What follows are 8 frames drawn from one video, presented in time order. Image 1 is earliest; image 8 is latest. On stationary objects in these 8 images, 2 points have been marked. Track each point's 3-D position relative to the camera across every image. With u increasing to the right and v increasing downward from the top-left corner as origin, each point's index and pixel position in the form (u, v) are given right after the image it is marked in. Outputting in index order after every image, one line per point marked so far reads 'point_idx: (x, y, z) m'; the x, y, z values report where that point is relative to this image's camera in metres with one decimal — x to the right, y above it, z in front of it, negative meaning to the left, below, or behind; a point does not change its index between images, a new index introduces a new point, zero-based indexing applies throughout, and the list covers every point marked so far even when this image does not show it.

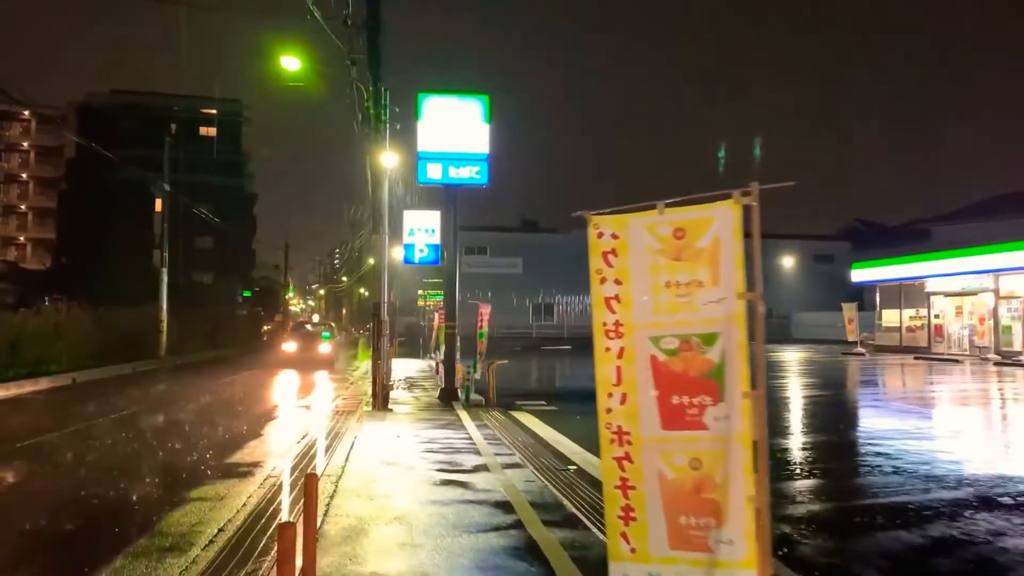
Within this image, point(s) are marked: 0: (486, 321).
0: (-0.5, -0.7, +18.2) m
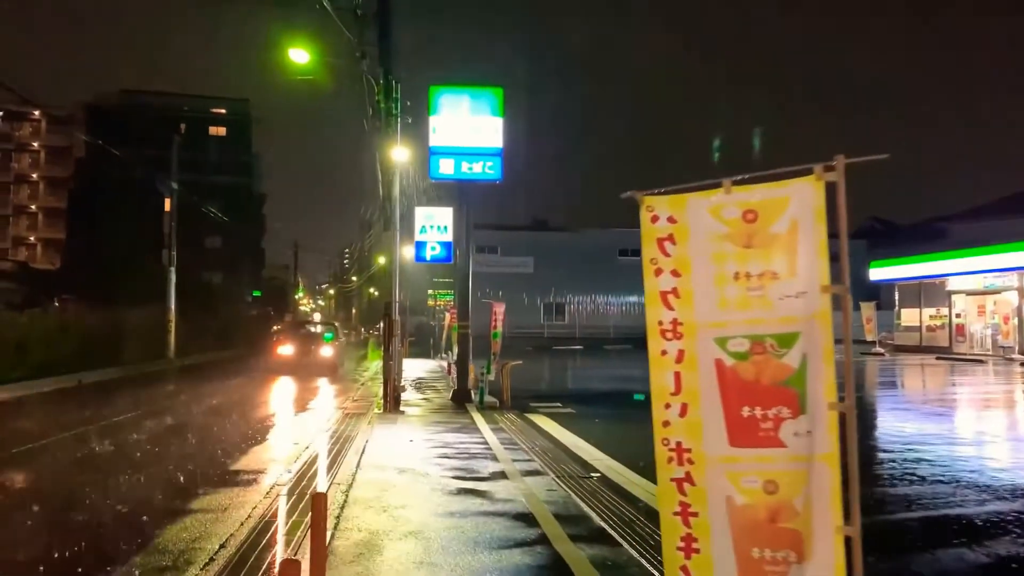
0: (-0.2, -0.7, +17.7) m
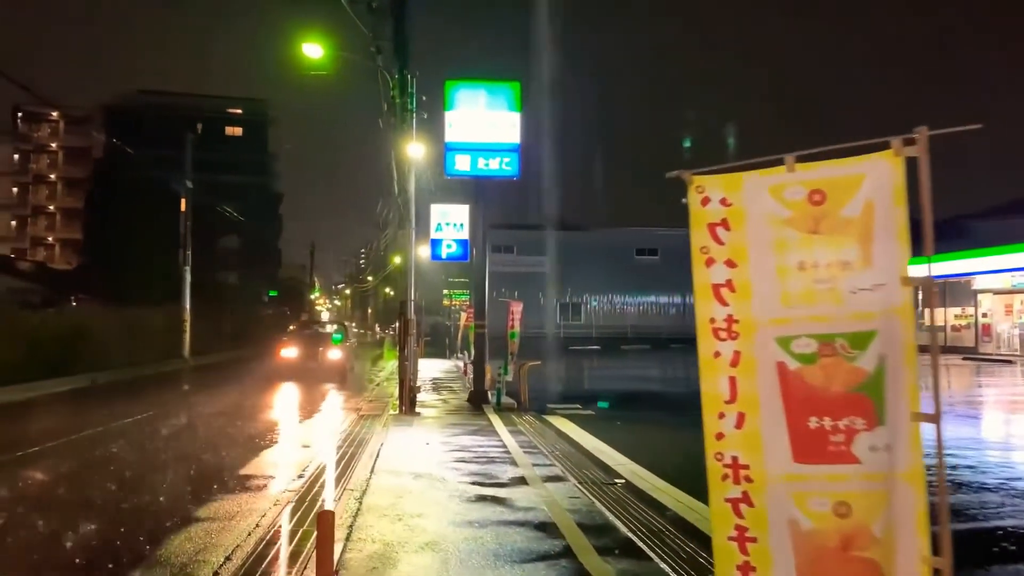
0: (+0.1, -0.6, +17.3) m
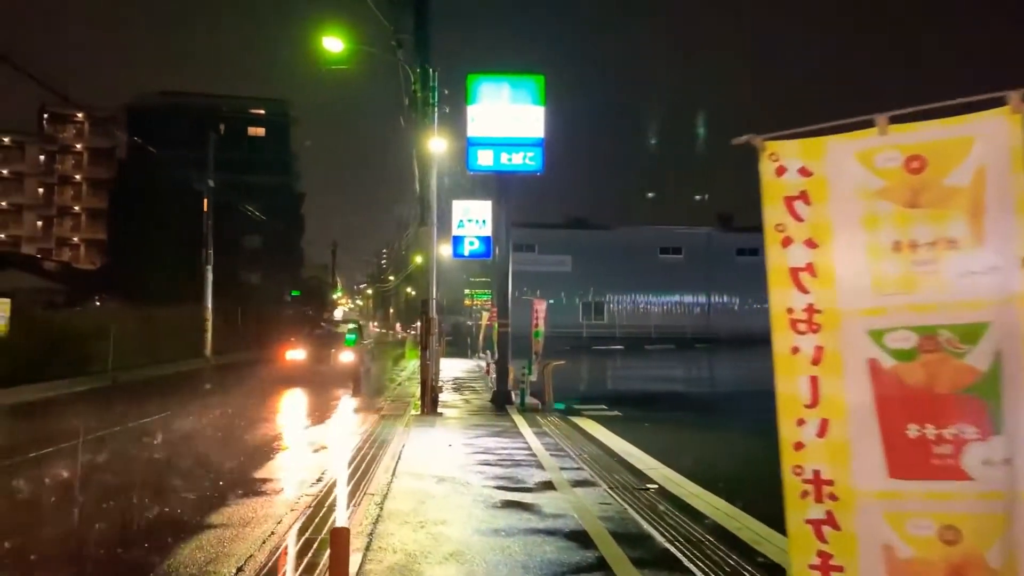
0: (+0.6, -0.6, +16.9) m
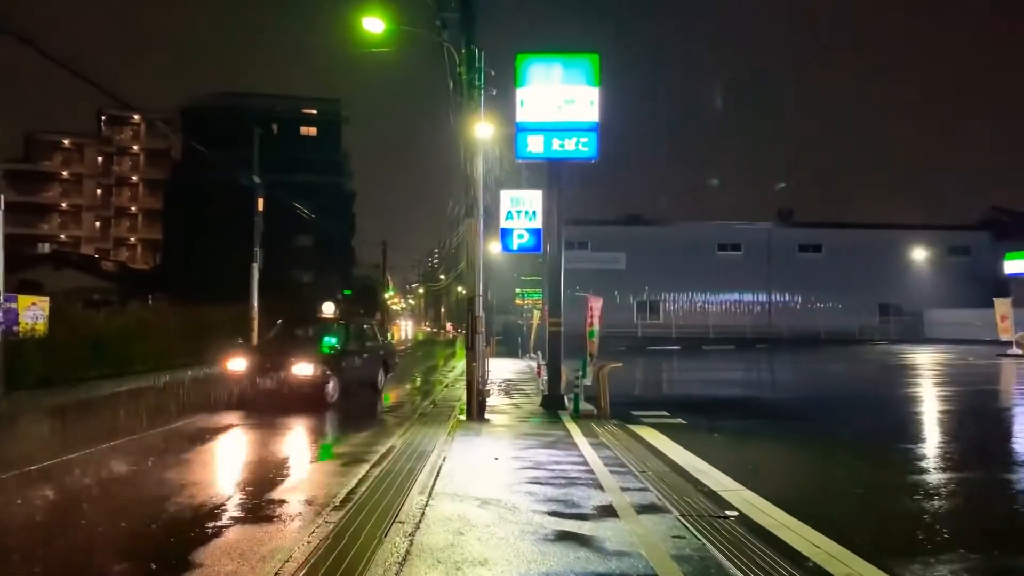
0: (+1.5, -0.5, +15.7) m
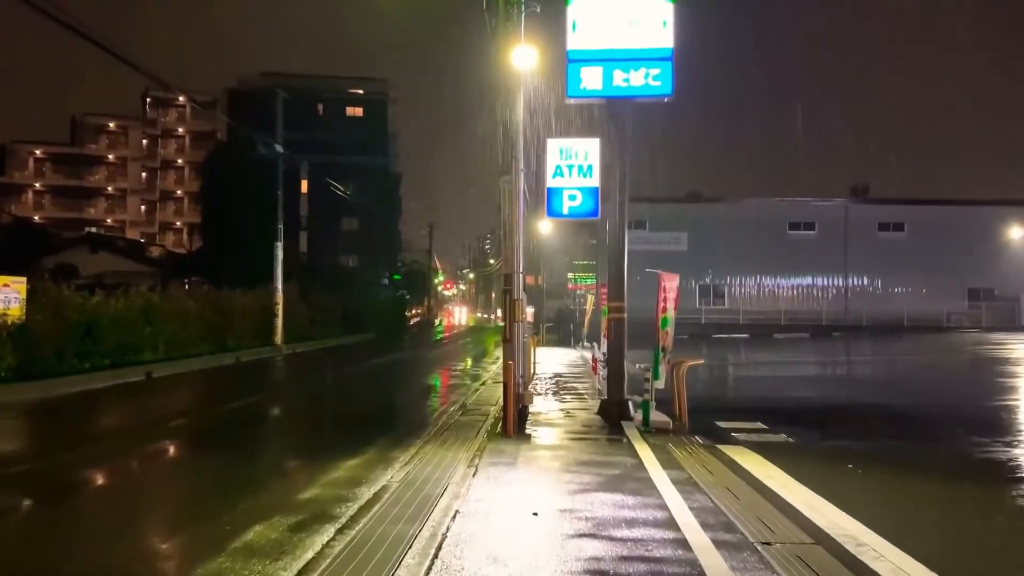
0: (+2.2, -0.2, +12.2) m
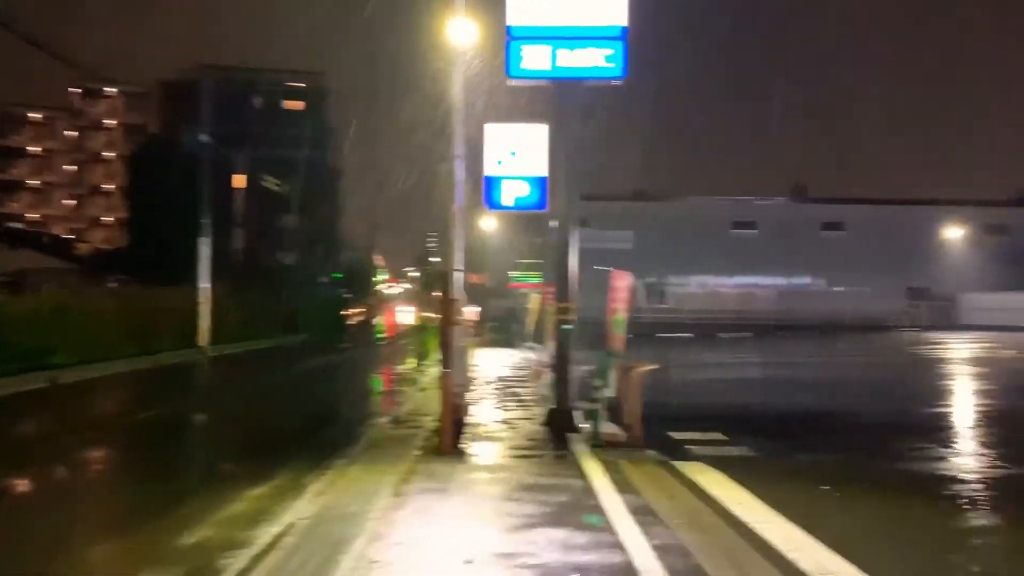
0: (+1.4, -0.2, +11.2) m
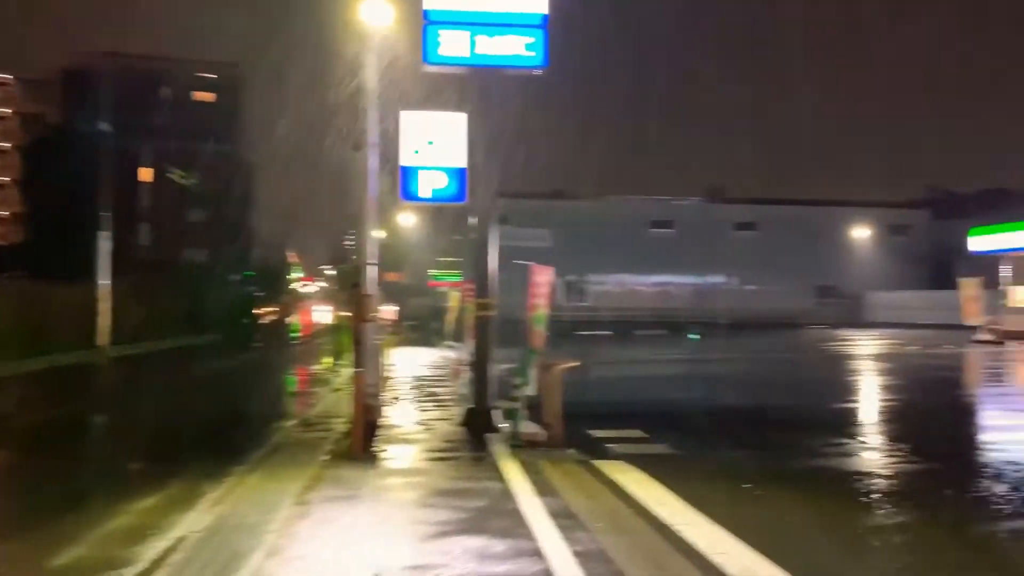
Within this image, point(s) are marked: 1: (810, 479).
0: (+0.4, -0.1, +10.9) m
1: (+3.2, -2.0, +9.3) m
